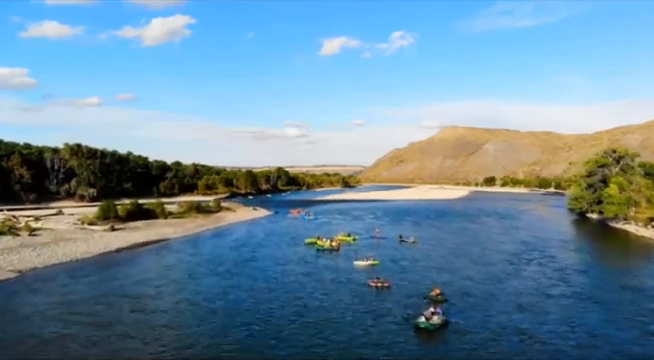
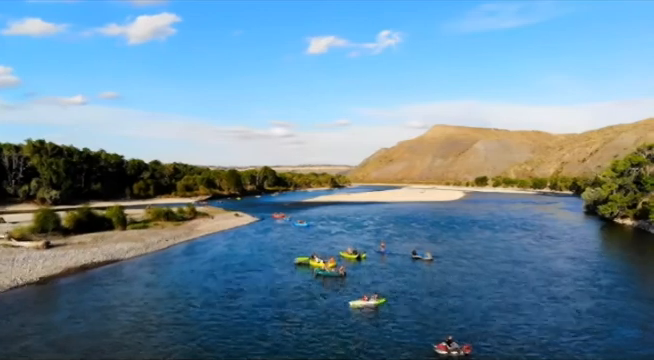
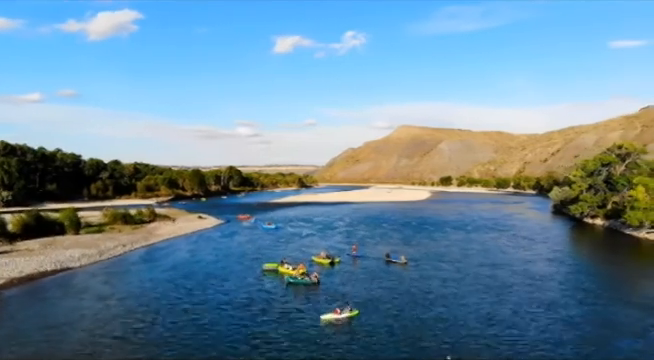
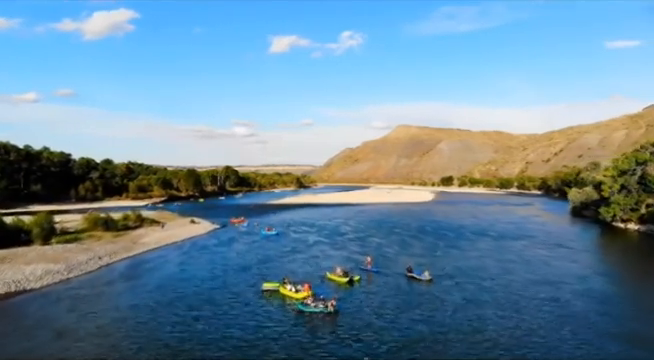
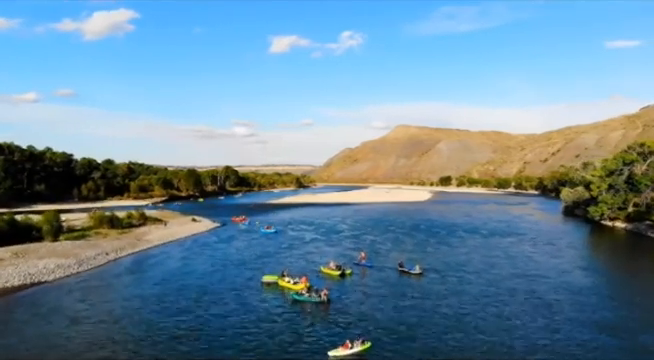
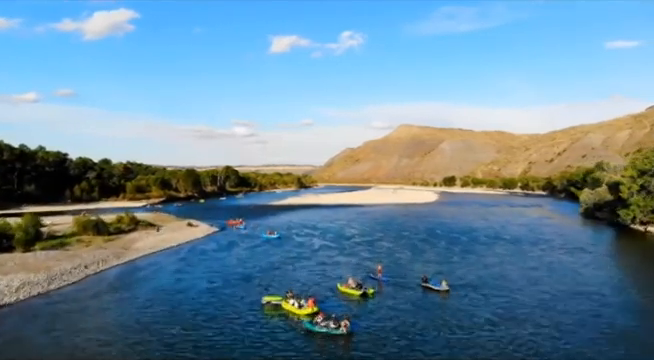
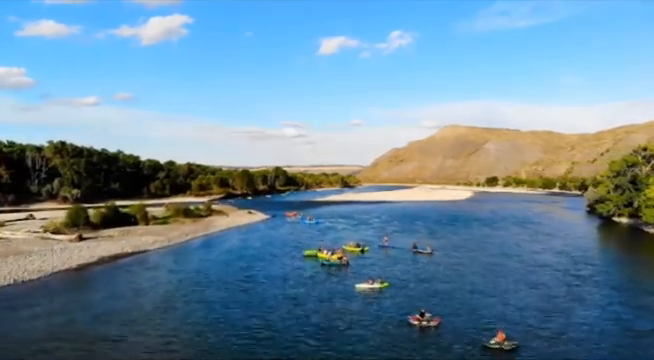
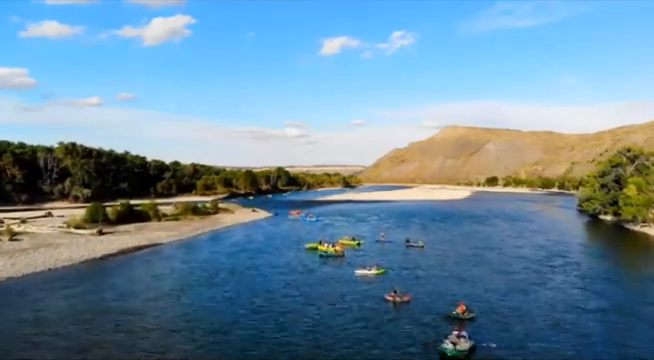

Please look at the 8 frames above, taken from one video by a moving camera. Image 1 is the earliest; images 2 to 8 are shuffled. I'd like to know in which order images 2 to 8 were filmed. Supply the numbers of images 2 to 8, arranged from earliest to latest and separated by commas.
8, 7, 2, 3, 5, 4, 6
